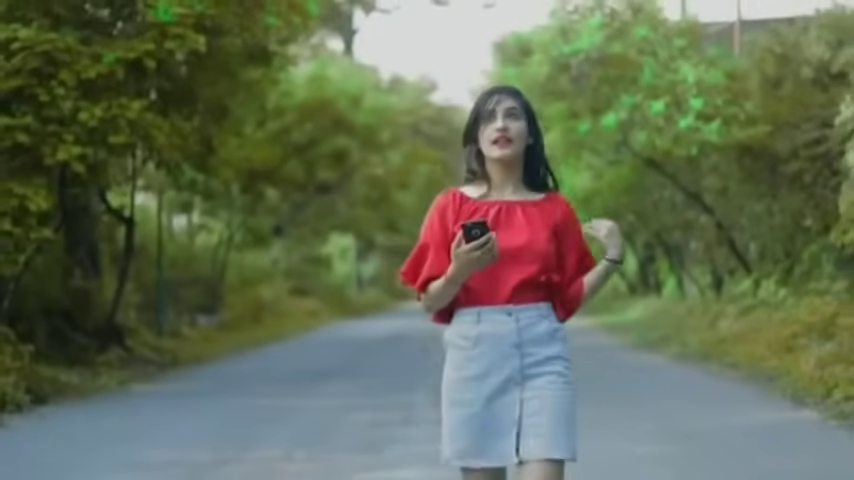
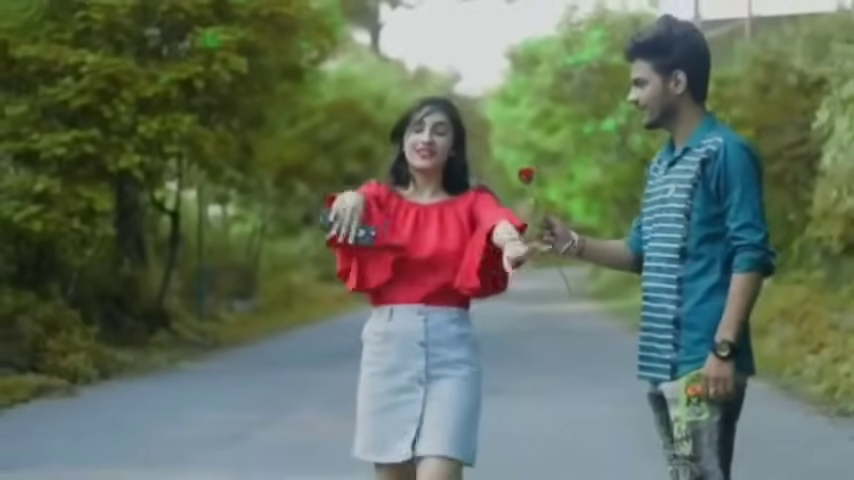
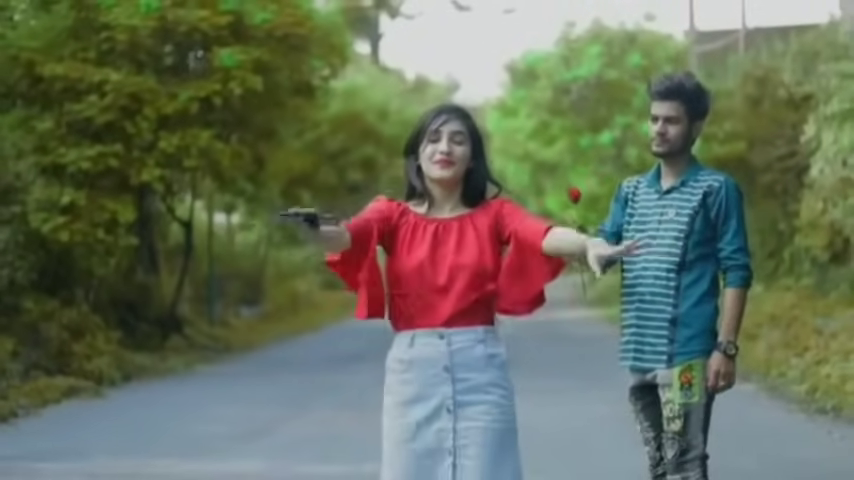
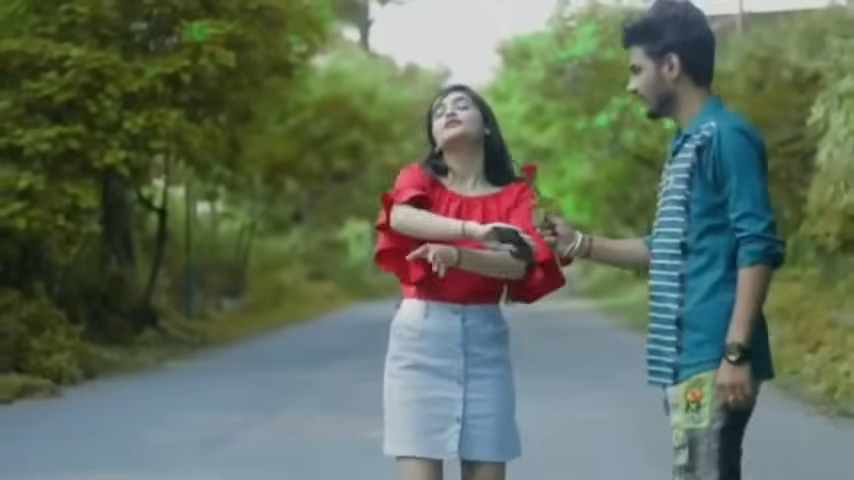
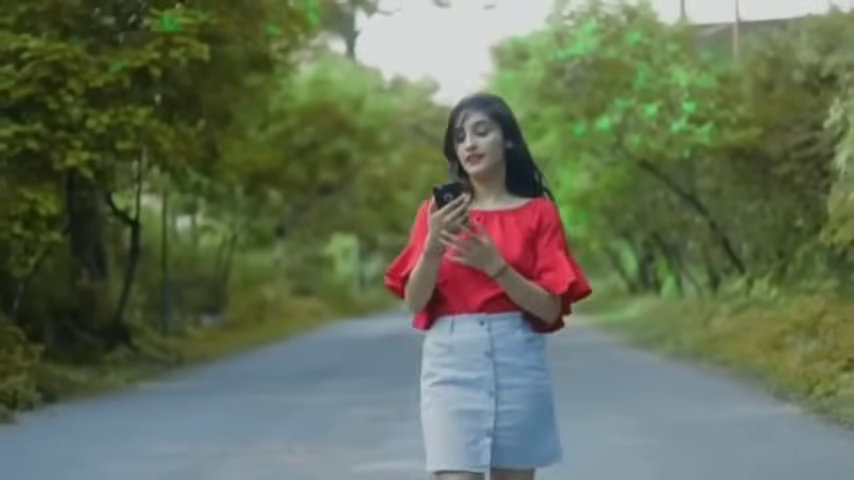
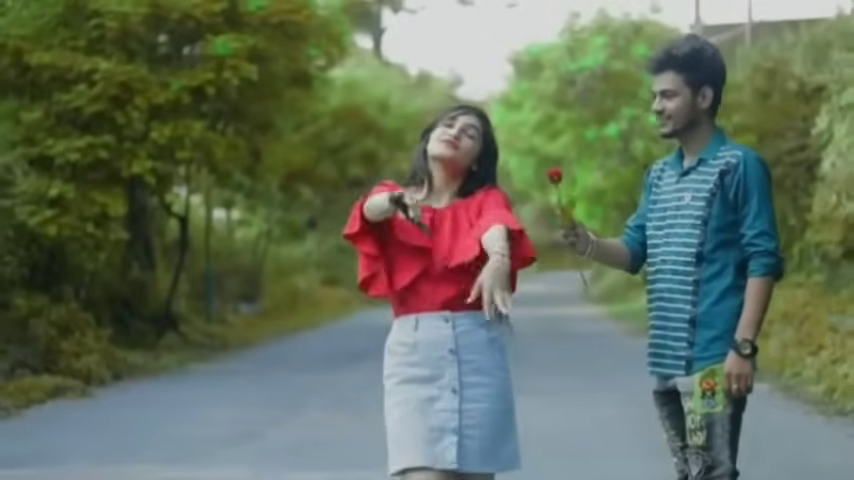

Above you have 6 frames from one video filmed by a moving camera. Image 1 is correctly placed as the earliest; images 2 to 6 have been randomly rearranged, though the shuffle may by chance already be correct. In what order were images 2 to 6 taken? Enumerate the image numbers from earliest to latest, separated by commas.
5, 4, 2, 6, 3
